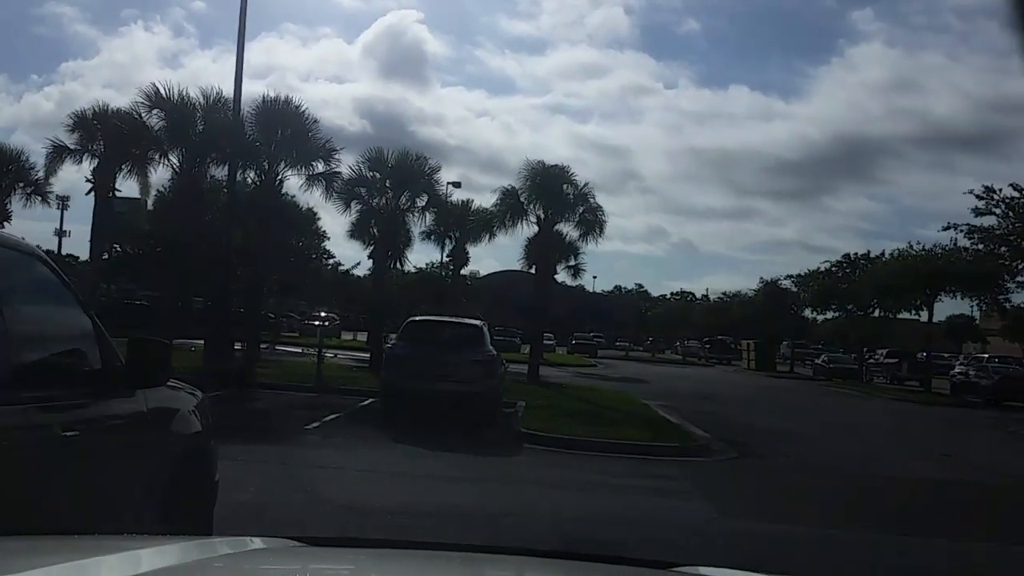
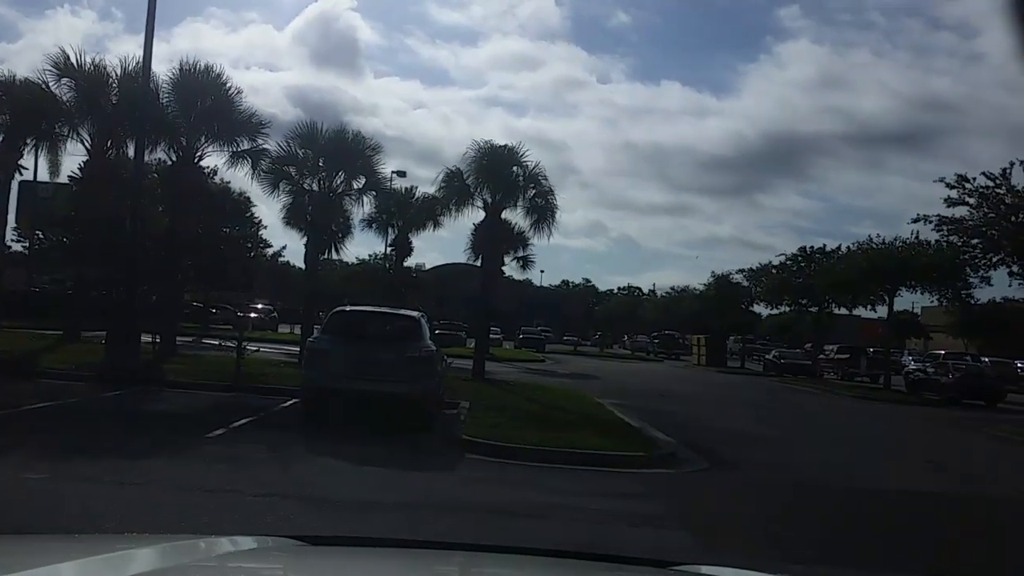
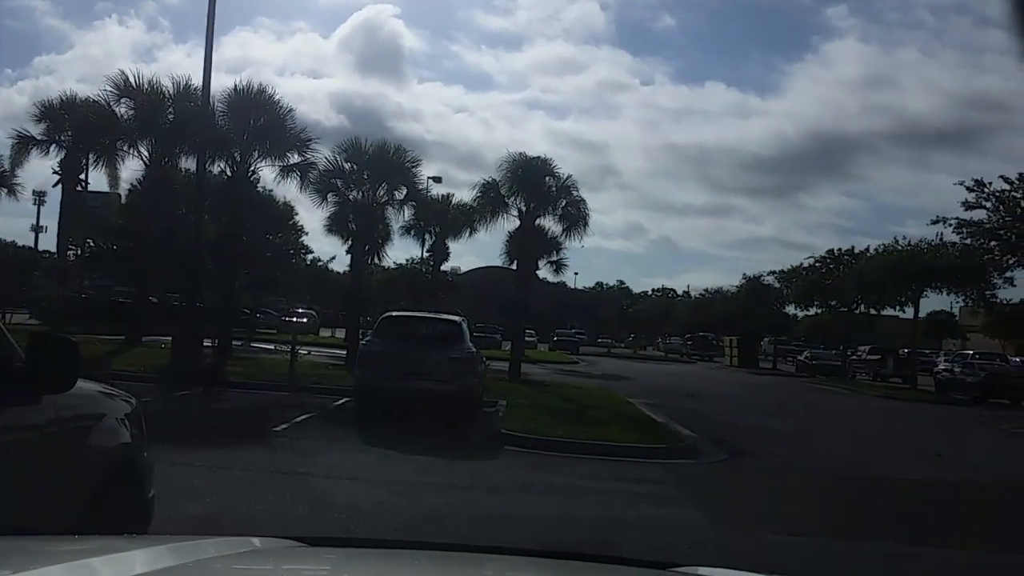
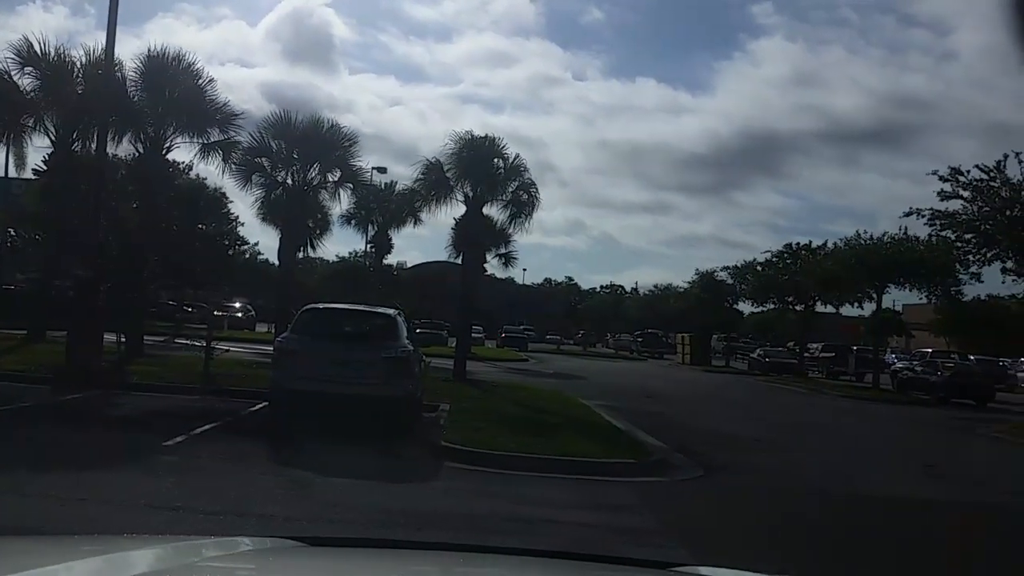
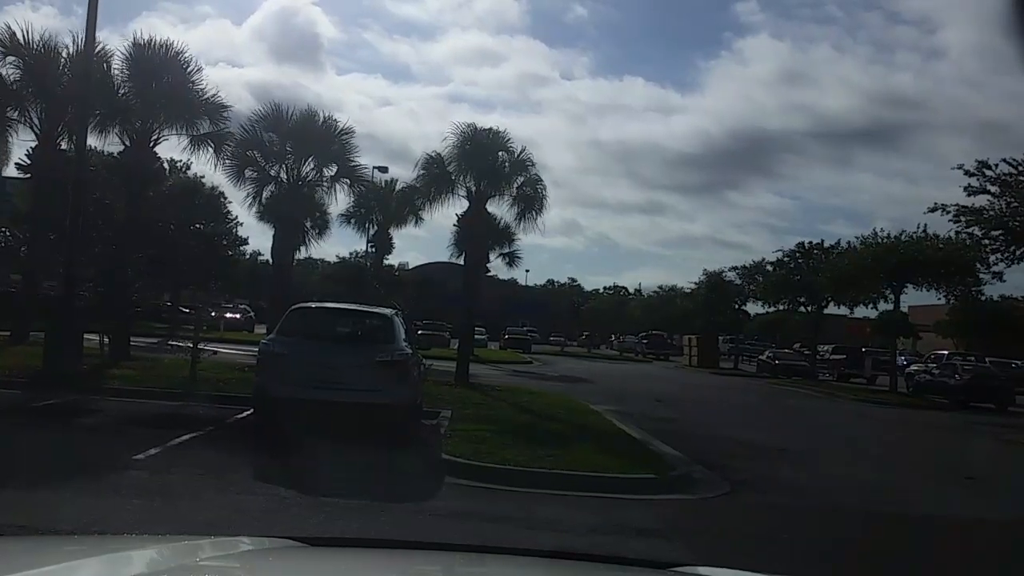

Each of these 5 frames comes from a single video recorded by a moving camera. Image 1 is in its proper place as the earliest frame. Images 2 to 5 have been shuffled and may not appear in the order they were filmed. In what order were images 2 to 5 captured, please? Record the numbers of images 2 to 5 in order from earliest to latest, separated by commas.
3, 2, 4, 5
